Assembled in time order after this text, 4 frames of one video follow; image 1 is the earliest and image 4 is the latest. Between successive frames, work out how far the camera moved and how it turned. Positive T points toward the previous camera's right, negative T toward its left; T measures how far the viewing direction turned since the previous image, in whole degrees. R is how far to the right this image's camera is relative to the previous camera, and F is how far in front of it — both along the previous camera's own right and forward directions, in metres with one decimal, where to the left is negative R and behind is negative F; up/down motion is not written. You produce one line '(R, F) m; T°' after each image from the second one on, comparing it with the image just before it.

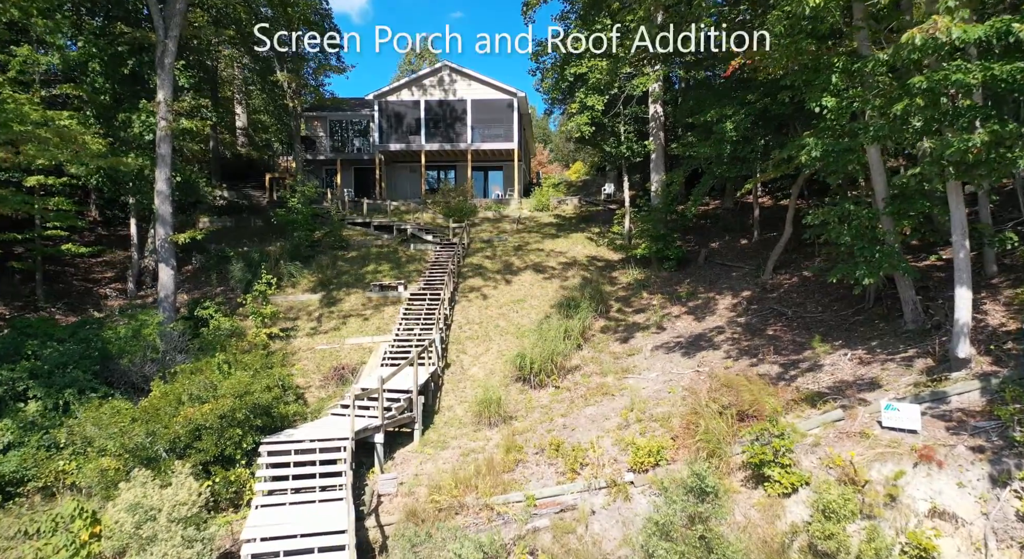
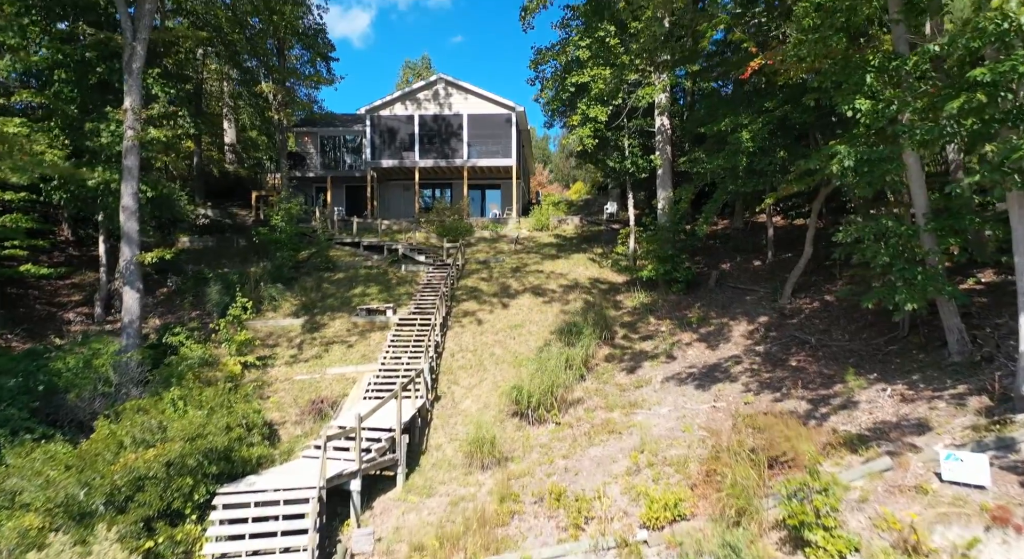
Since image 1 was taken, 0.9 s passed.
(+0.1, +1.2) m; 0°
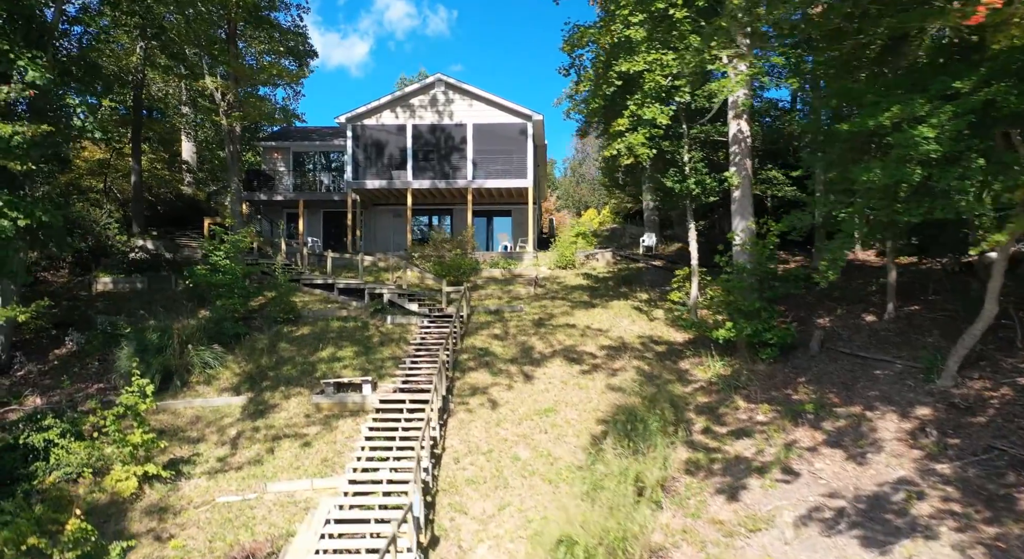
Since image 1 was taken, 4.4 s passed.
(-0.6, +4.7) m; 0°
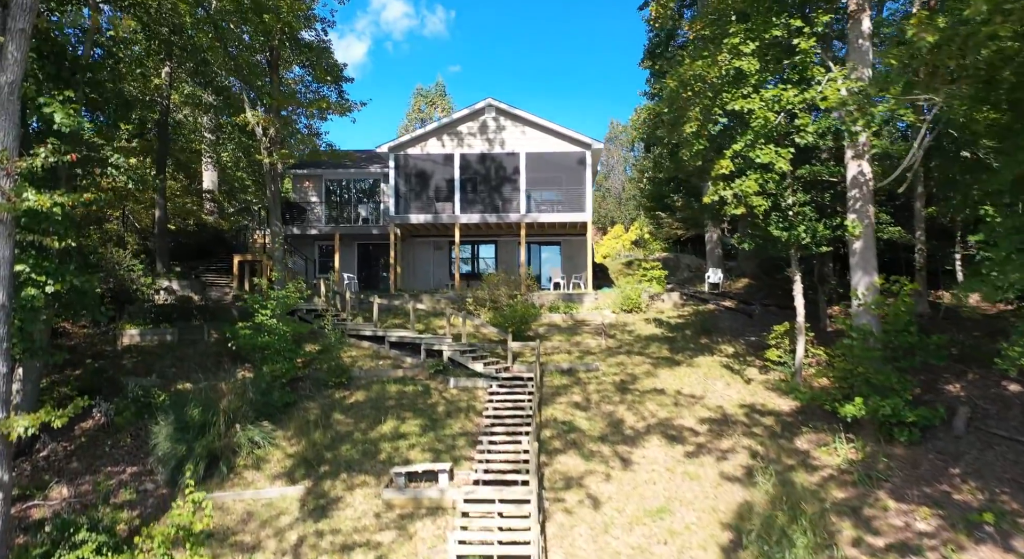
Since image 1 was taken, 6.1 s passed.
(-1.6, +1.6) m; -1°
